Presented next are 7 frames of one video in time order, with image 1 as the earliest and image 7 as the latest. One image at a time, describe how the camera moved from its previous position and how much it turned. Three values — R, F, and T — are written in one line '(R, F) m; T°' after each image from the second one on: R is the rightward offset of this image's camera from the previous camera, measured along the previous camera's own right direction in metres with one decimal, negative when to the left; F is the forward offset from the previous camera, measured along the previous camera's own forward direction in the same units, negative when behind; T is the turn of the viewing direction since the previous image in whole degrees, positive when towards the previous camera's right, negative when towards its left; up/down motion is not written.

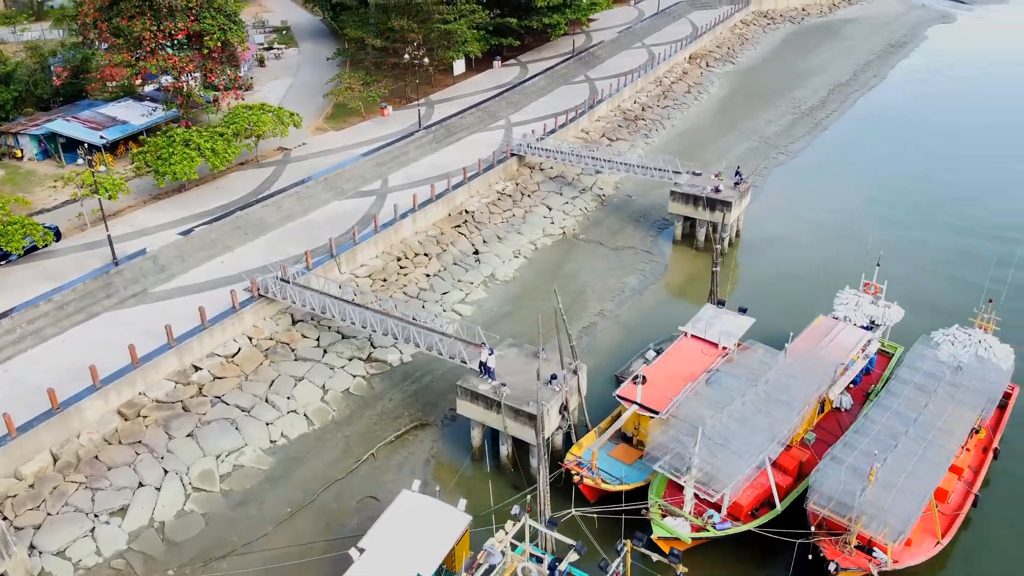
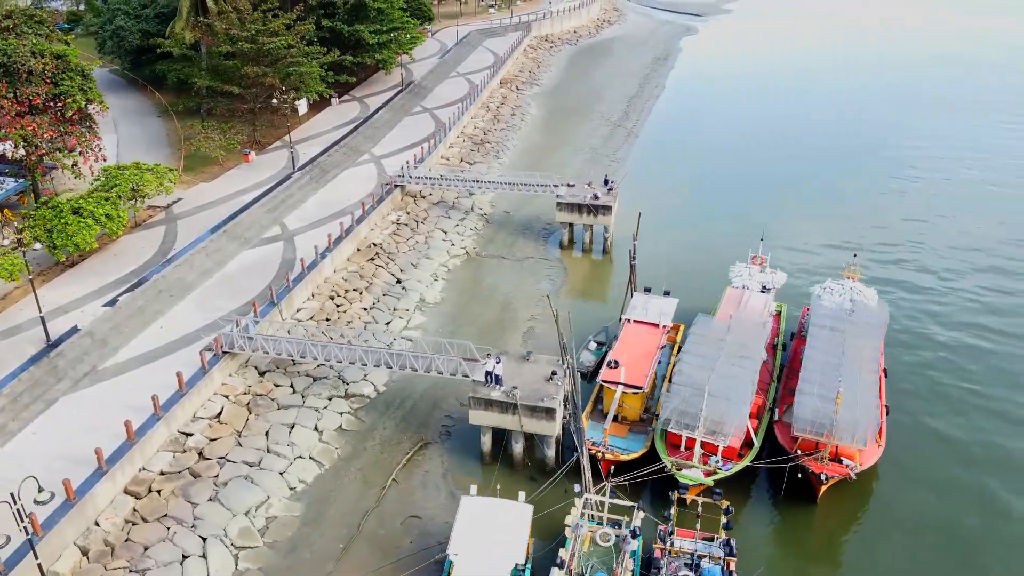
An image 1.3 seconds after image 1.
(-8.0, -1.6) m; +17°
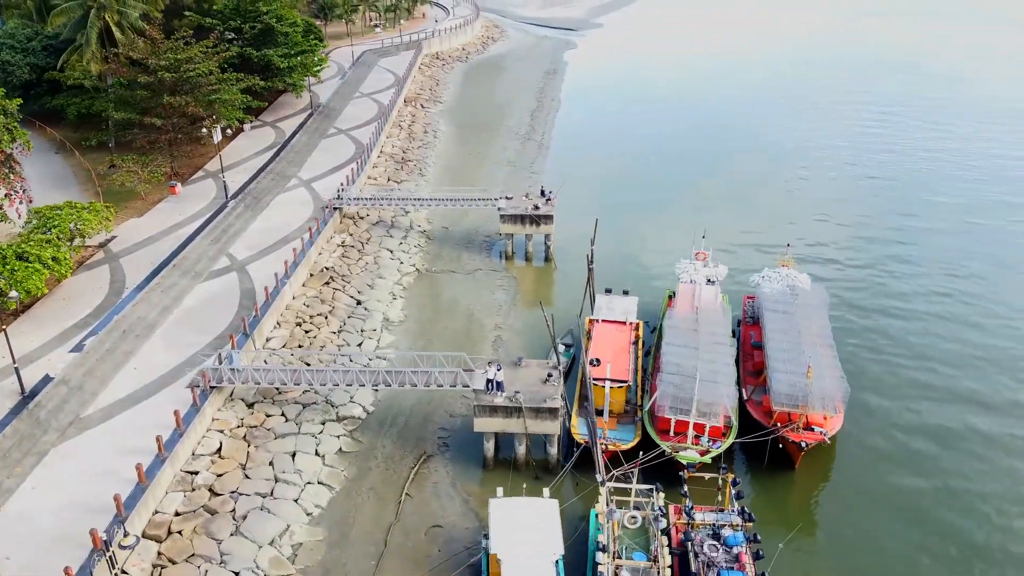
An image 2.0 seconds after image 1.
(-4.5, -1.0) m; +9°
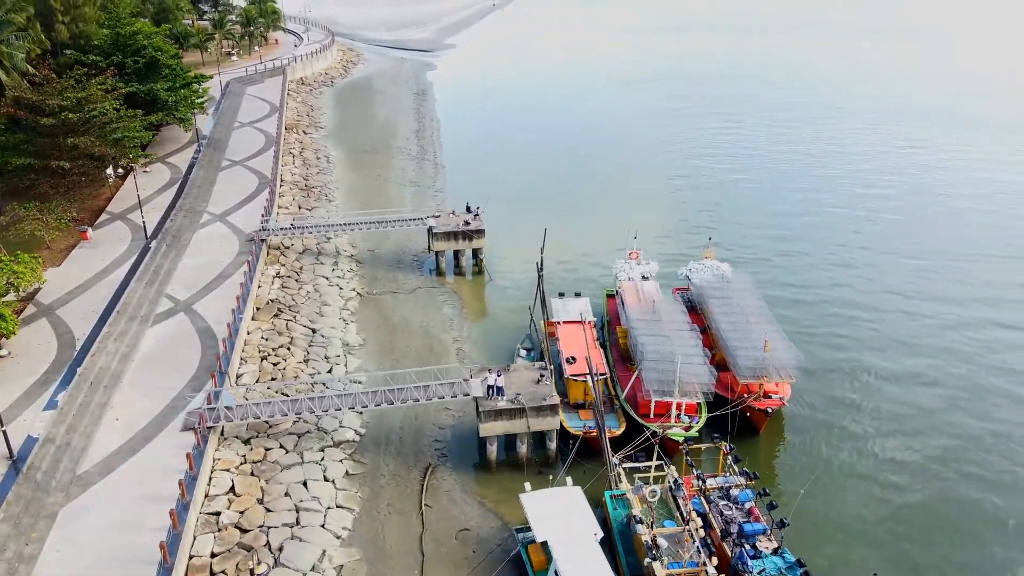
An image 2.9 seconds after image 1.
(-5.9, -1.3) m; +11°
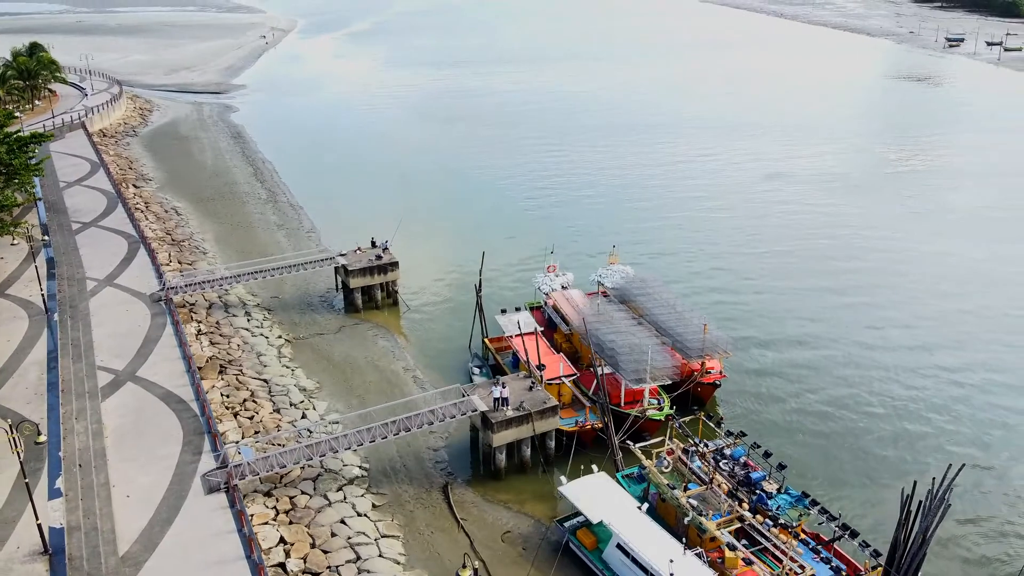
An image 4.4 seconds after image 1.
(-9.2, -1.4) m; +16°
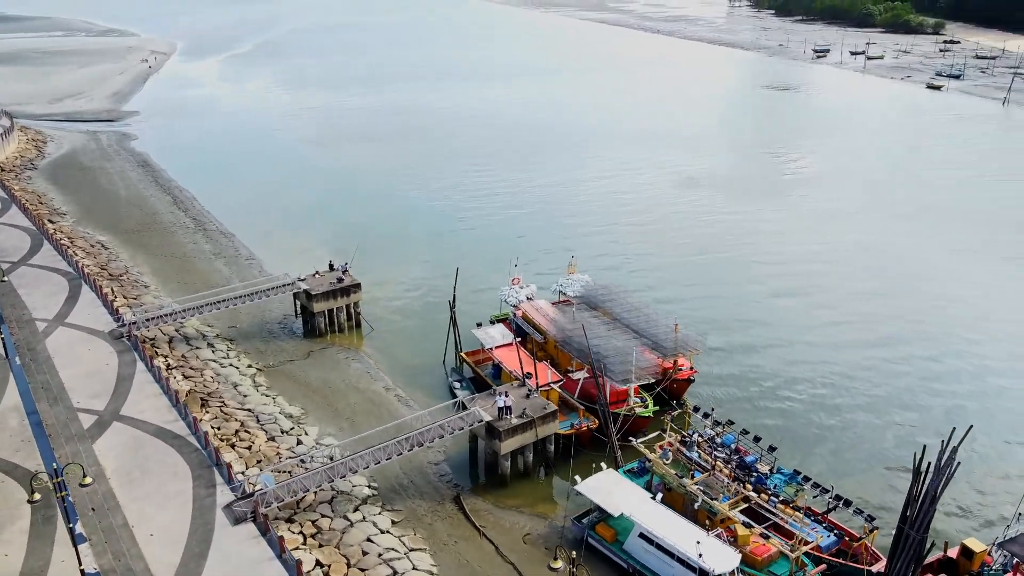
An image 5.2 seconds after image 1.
(-4.7, -1.1) m; +8°
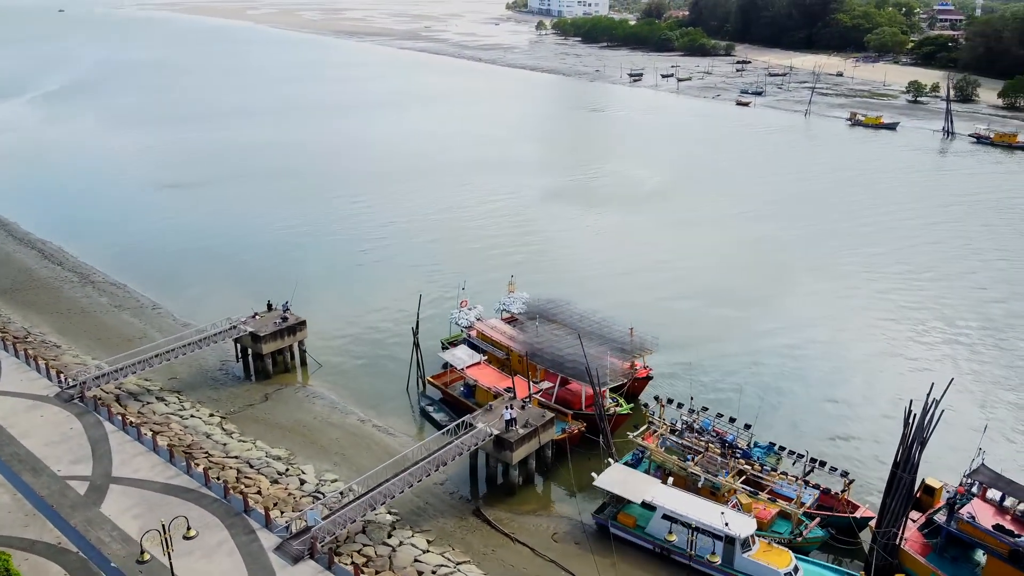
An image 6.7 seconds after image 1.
(-7.8, -1.5) m; +13°
